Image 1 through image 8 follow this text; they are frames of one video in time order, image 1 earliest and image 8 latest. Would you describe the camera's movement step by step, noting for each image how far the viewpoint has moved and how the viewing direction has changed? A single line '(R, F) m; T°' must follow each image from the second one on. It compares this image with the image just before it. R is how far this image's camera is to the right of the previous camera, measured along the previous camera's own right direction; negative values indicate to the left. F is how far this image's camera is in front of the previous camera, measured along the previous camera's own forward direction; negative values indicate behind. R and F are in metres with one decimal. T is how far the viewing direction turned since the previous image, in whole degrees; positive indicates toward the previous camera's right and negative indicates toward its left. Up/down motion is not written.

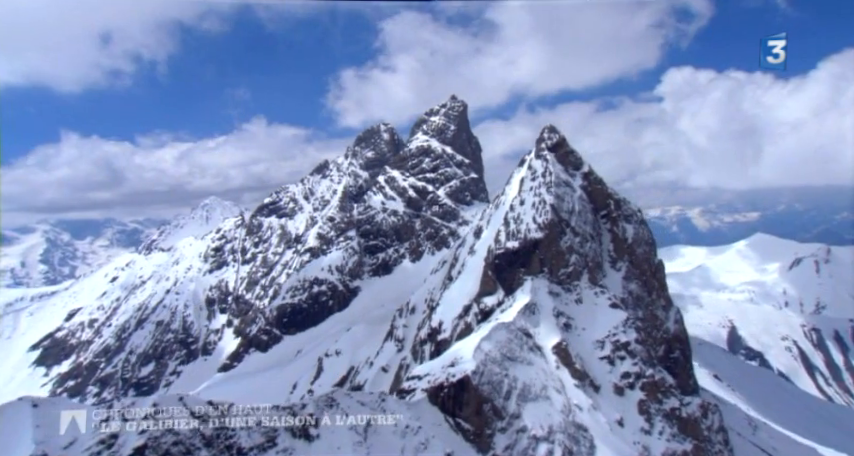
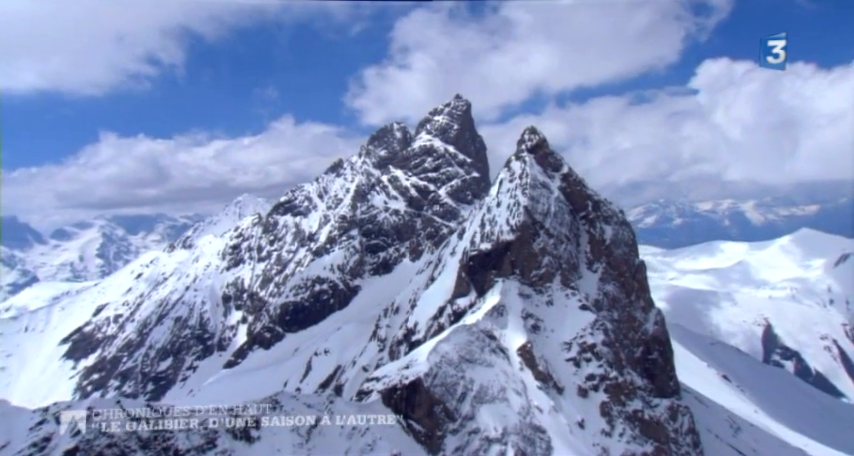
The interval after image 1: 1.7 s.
(+5.5, -0.6) m; -1°
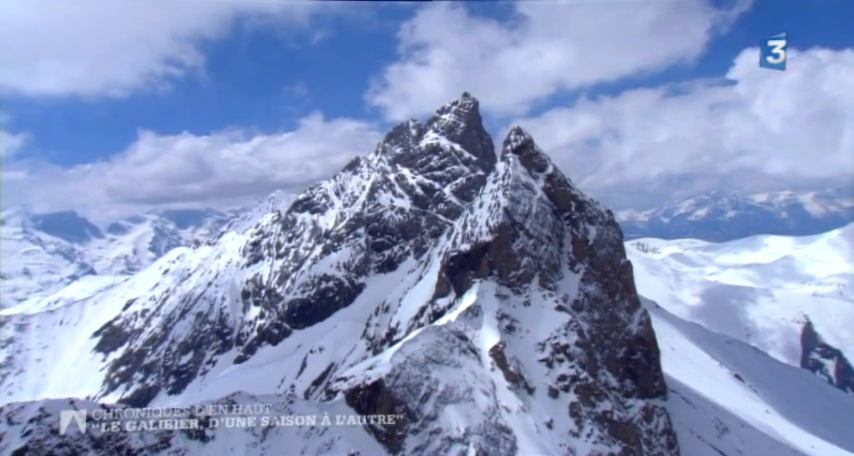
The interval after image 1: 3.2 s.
(+5.0, -0.7) m; -2°
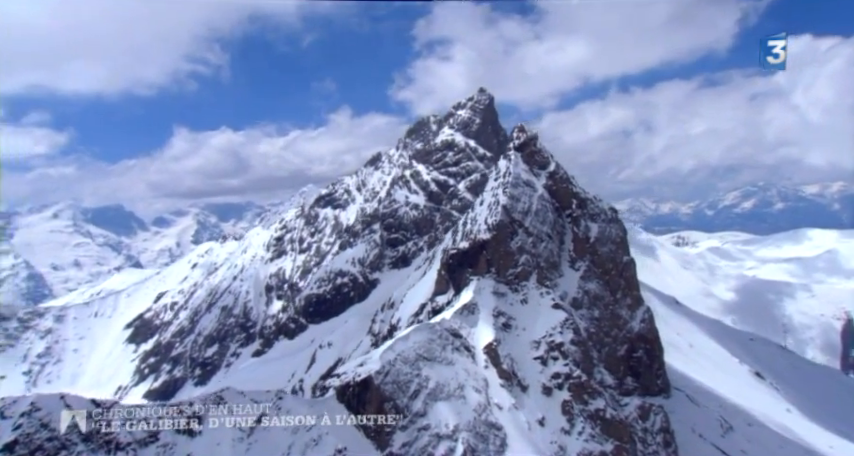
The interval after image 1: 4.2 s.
(+3.1, -0.6) m; -2°
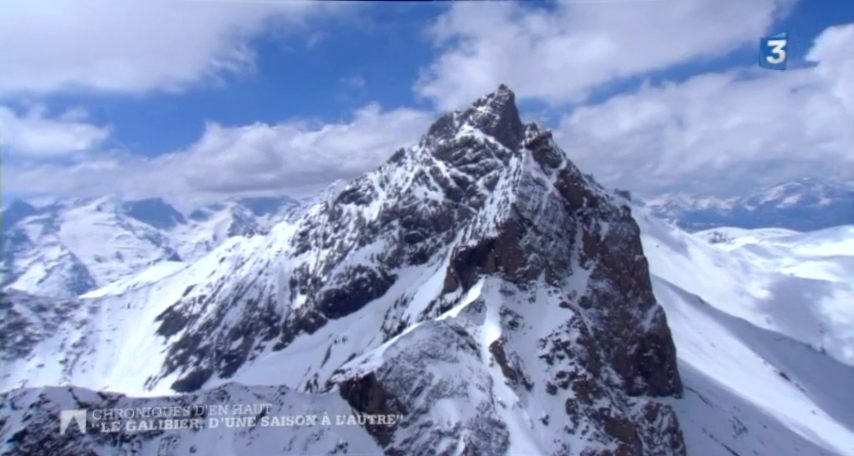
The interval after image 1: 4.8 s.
(+1.8, -0.6) m; -2°
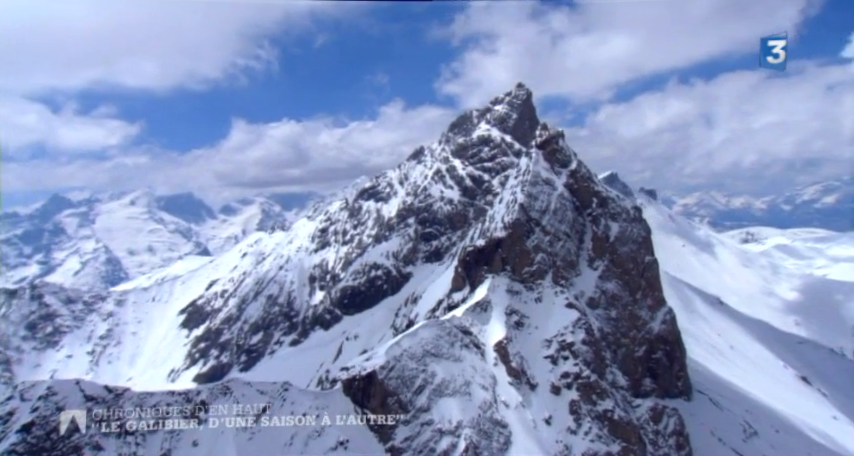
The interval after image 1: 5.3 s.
(+1.5, -0.5) m; -2°
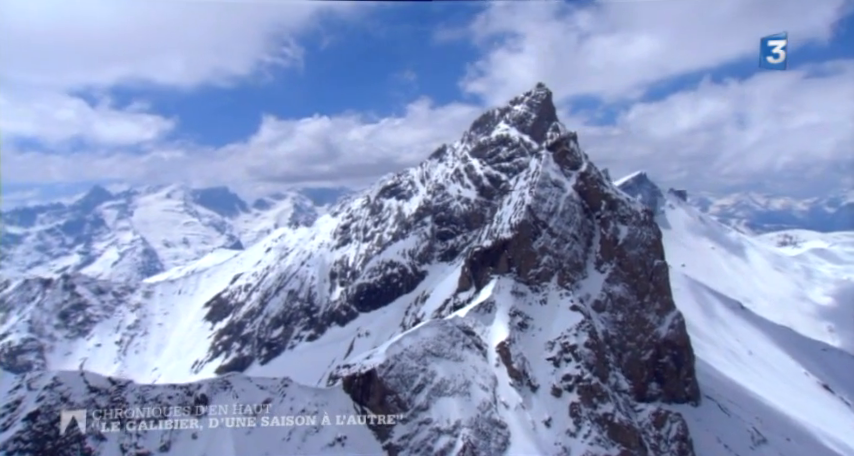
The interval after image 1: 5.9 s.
(+1.8, -0.6) m; -2°
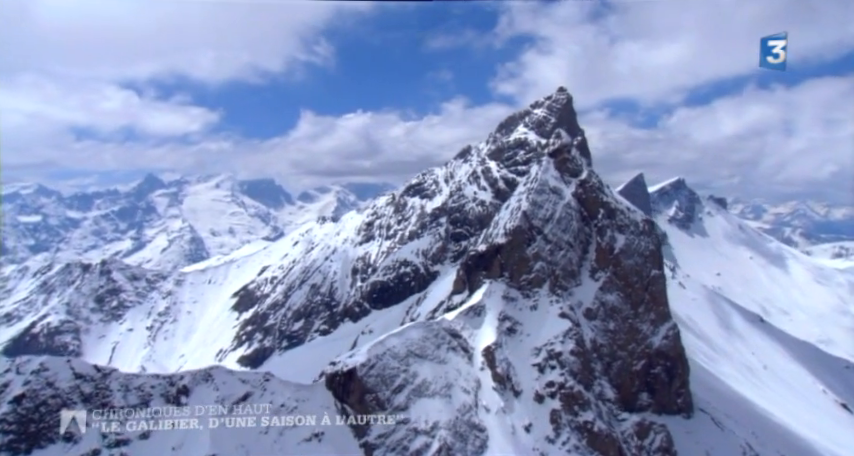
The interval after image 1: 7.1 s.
(+3.6, -1.2) m; -2°
